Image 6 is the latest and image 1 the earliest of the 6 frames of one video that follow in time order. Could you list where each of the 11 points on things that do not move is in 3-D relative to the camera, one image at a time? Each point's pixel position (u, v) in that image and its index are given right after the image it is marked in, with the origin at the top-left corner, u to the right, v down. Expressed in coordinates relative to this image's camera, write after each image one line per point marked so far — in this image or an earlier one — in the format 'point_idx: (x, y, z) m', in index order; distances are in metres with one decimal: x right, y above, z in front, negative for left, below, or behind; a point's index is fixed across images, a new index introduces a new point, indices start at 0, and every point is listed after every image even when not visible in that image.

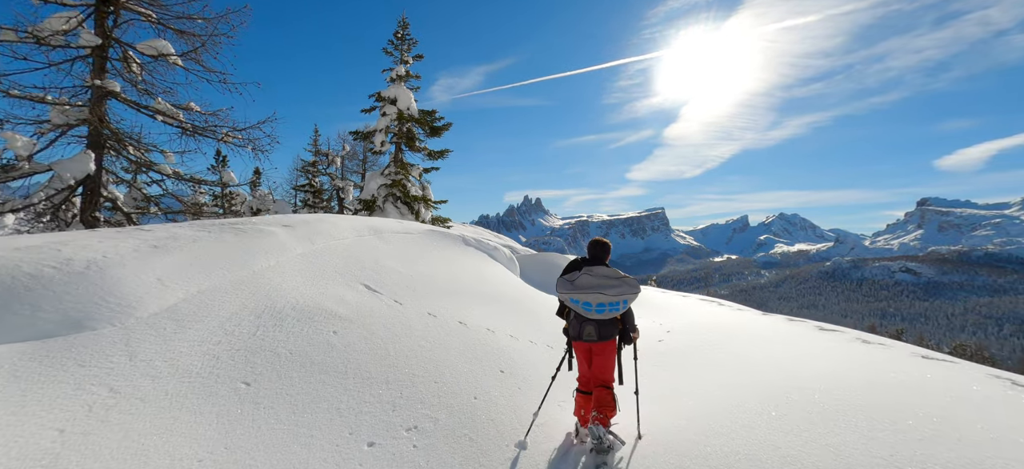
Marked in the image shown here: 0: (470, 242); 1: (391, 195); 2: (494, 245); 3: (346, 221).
0: (-1.2, -0.2, +12.2) m
1: (-4.8, +1.6, +16.7) m
2: (-0.6, -0.3, +13.4) m
3: (-3.3, +0.3, +8.5) m
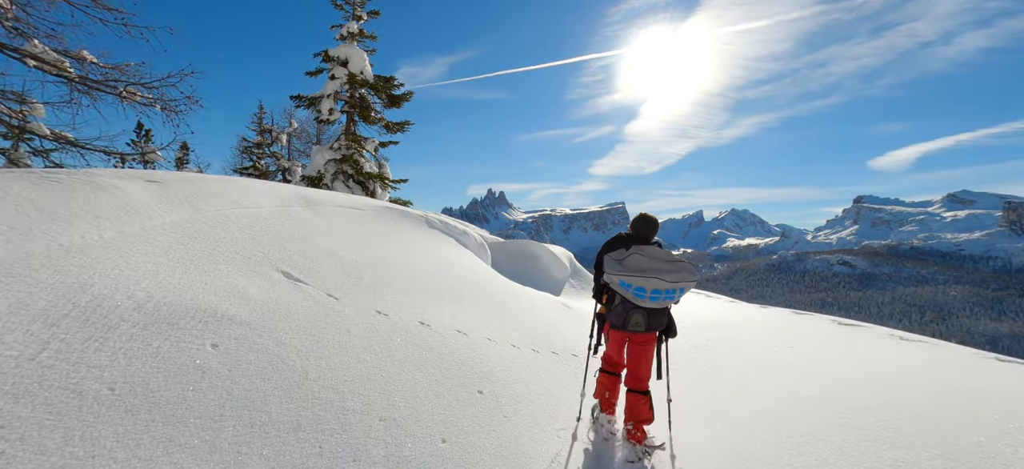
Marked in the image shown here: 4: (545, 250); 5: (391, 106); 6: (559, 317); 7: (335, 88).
0: (-1.9, +0.3, +10.3) m
1: (-5.9, +2.1, +14.4) m
2: (-1.4, +0.2, +11.4) m
3: (-3.7, +0.7, +6.3) m
4: (+1.1, -0.5, +14.5) m
5: (-4.6, +4.9, +15.9) m
6: (+1.1, -1.9, +9.6) m
7: (-6.1, +5.0, +14.3) m
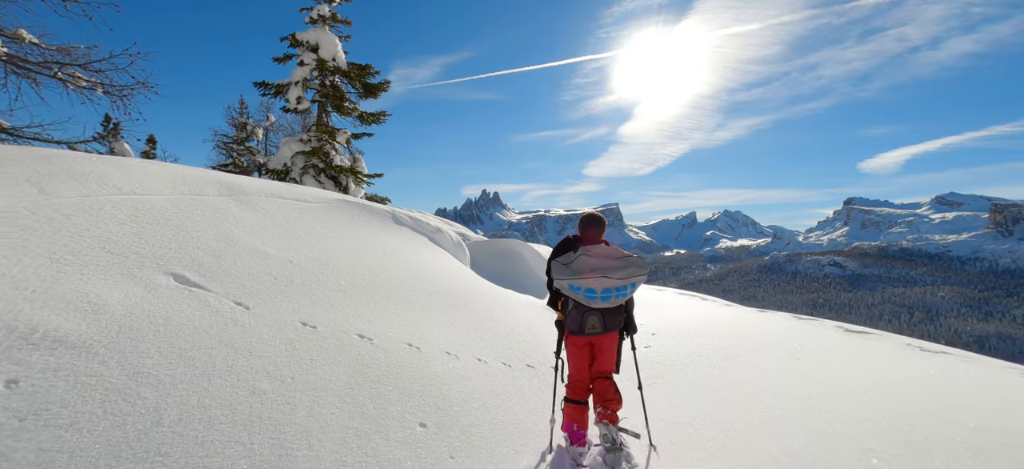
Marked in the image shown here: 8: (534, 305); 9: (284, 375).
0: (-2.4, +0.3, +9.3) m
1: (-6.4, +2.2, +13.4) m
2: (-1.9, +0.2, +10.5) m
3: (-4.1, +0.8, +5.3) m
4: (+0.6, -0.5, +13.6) m
5: (-5.2, +5.0, +14.9) m
6: (+0.6, -1.8, +8.7) m
7: (-6.6, +5.1, +13.3) m
8: (+0.5, -1.7, +10.1) m
9: (-1.8, -1.1, +3.3) m
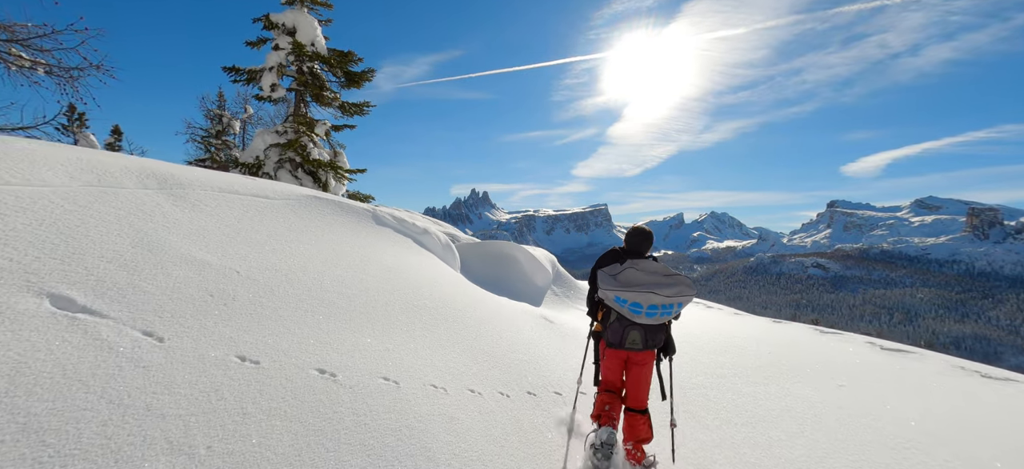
0: (-2.5, +0.3, +8.3) m
1: (-6.6, +2.2, +12.3) m
2: (-2.0, +0.2, +9.5) m
3: (-4.1, +0.7, +4.3) m
4: (+0.4, -0.6, +12.7) m
5: (-5.4, +4.9, +13.9) m
6: (+0.5, -1.9, +7.7) m
7: (-6.8, +5.1, +12.2) m
8: (+0.4, -1.7, +9.1) m
9: (-1.7, -1.2, +2.3) m
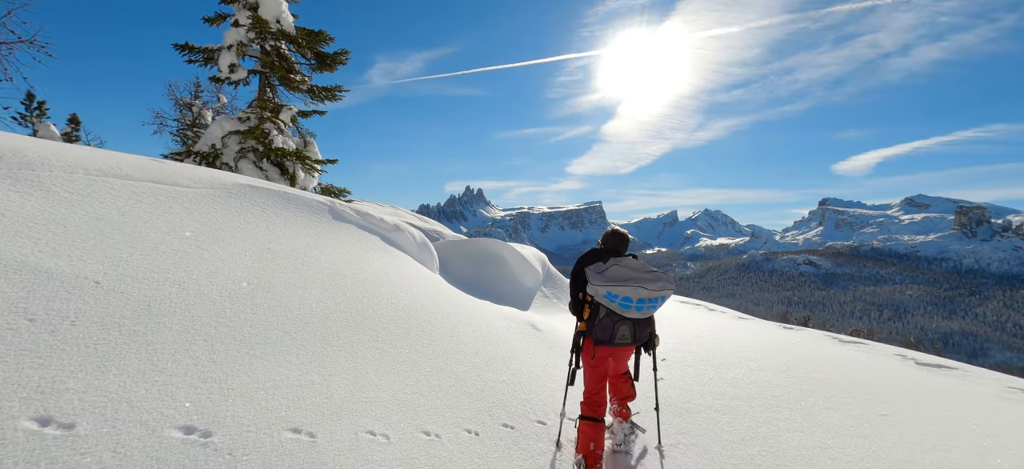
0: (-2.8, +0.3, +7.2) m
1: (-7.0, +2.3, +11.1) m
2: (-2.3, +0.2, +8.4) m
3: (-4.4, +0.8, +3.2) m
4: (0.0, -0.5, +11.6) m
5: (-5.8, +5.0, +12.7) m
6: (+0.2, -1.8, +6.7) m
7: (-7.1, +5.1, +11.0) m
8: (+0.1, -1.7, +8.1) m
9: (-2.0, -1.1, +1.2) m
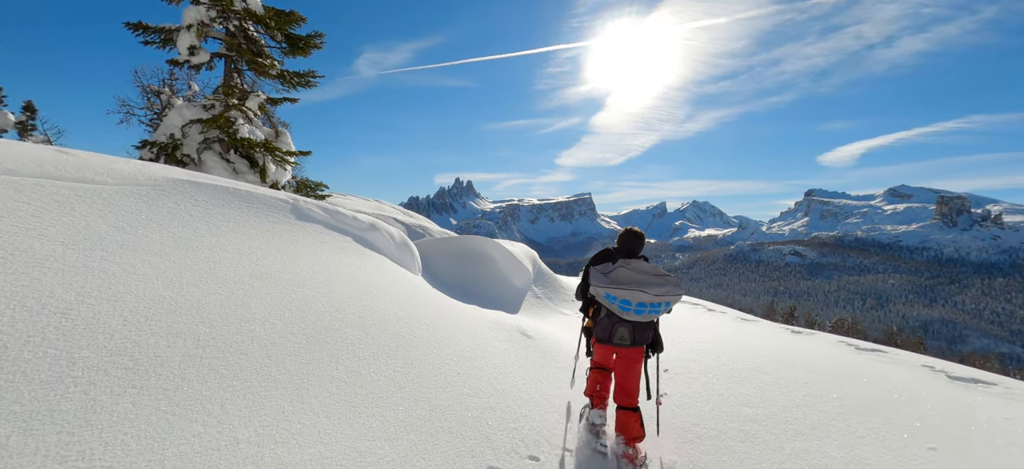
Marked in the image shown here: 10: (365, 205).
0: (-3.0, +0.3, +6.4) m
1: (-7.3, +2.3, +10.2) m
2: (-2.5, +0.3, +7.6) m
3: (-4.5, +0.7, +2.3) m
4: (-0.3, -0.4, +10.9) m
5: (-6.1, +5.1, +11.7) m
6: (0.0, -1.8, +6.0) m
7: (-7.4, +5.2, +10.0) m
8: (-0.1, -1.7, +7.4) m
9: (-2.0, -1.3, +0.5) m
10: (-6.0, +1.2, +17.3) m
